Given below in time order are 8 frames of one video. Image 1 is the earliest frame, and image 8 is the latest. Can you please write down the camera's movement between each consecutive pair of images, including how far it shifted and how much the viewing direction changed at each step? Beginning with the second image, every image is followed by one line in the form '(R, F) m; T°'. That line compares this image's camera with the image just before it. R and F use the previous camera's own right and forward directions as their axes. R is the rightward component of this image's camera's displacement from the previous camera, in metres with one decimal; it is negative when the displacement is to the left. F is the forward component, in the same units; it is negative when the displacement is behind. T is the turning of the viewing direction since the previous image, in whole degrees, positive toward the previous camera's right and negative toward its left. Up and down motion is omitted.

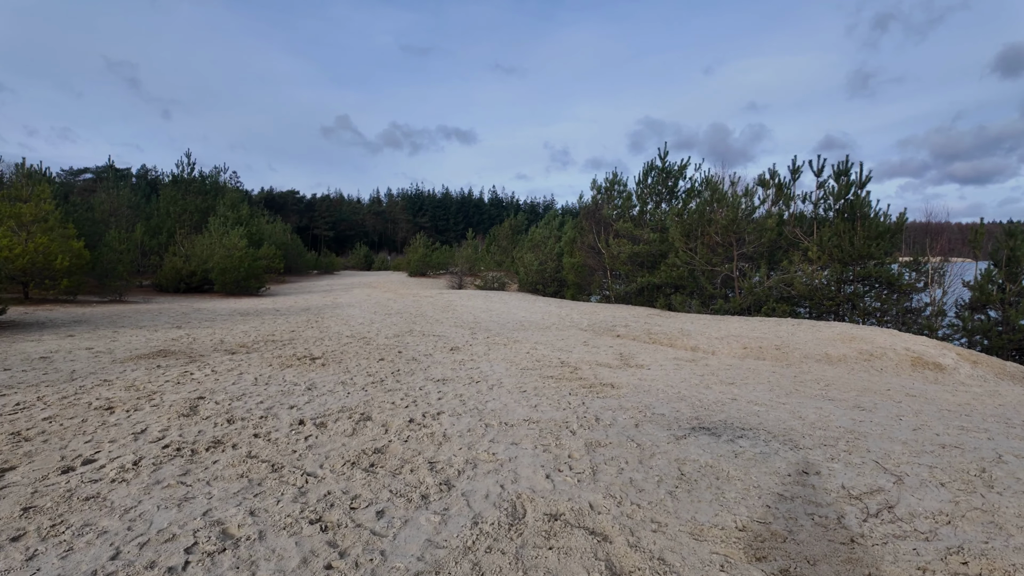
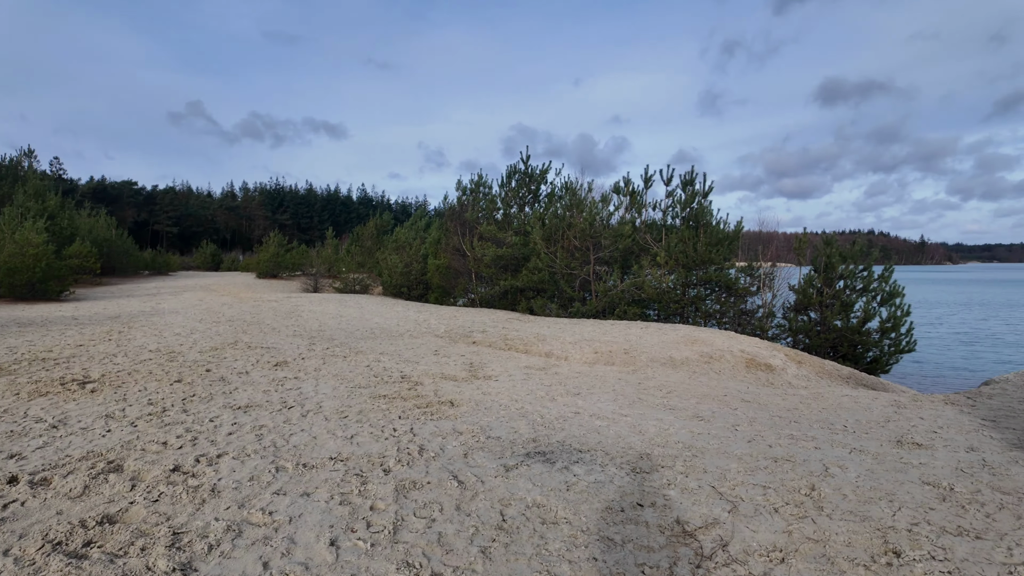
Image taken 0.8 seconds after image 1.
(+0.5, +0.7) m; +12°
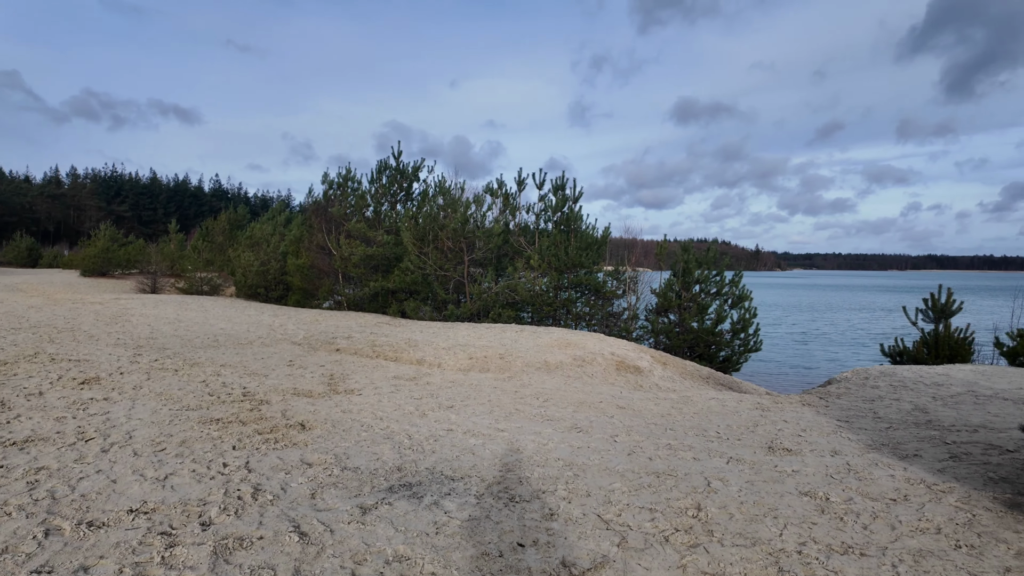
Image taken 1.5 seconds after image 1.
(+0.1, +0.6) m; +12°
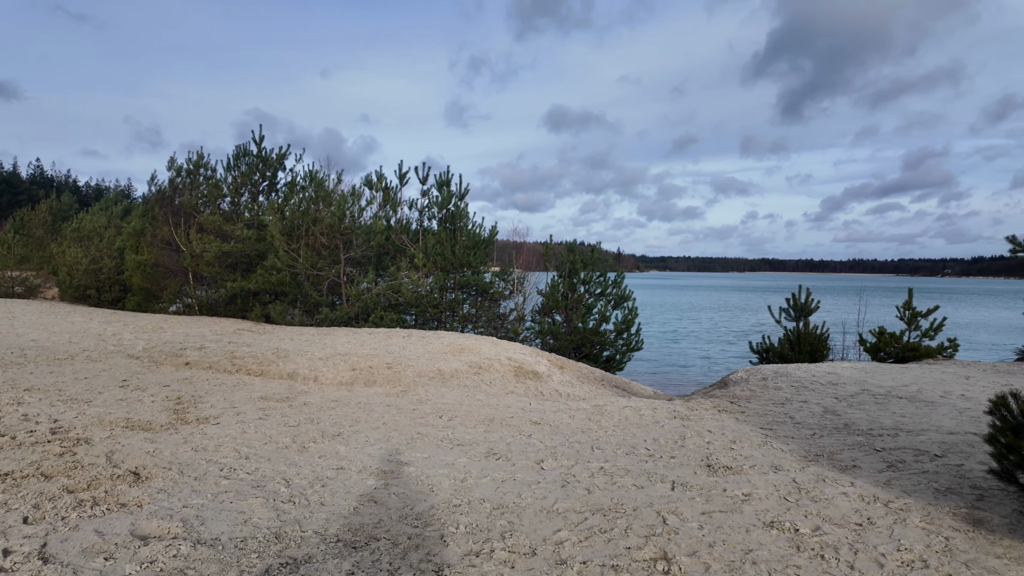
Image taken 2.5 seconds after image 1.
(-0.2, +0.9) m; +12°
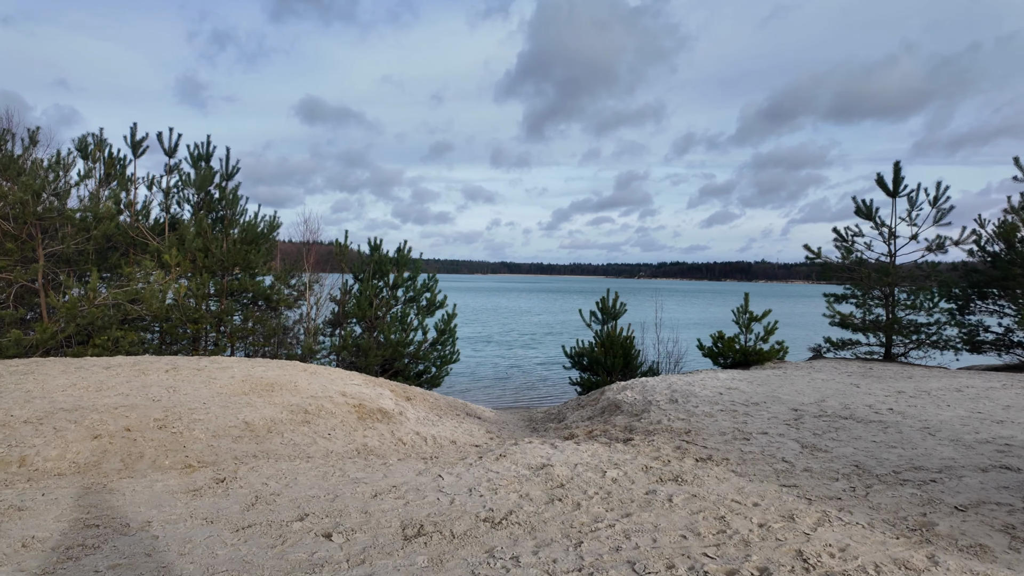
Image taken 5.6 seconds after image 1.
(-1.2, +2.5) m; +24°
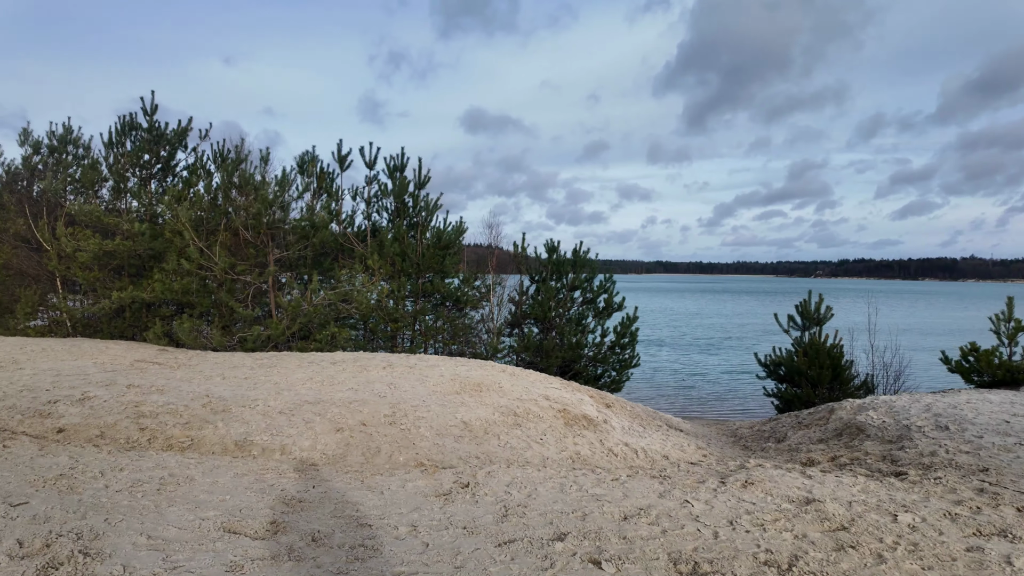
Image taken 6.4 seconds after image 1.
(-0.7, +0.3) m; -15°
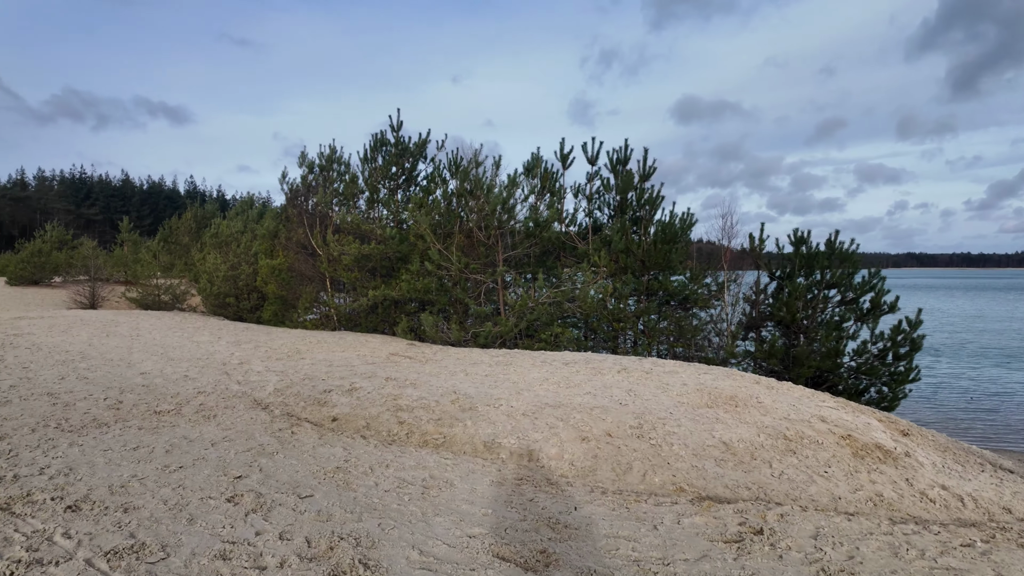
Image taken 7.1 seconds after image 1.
(-0.5, +0.6) m; -20°
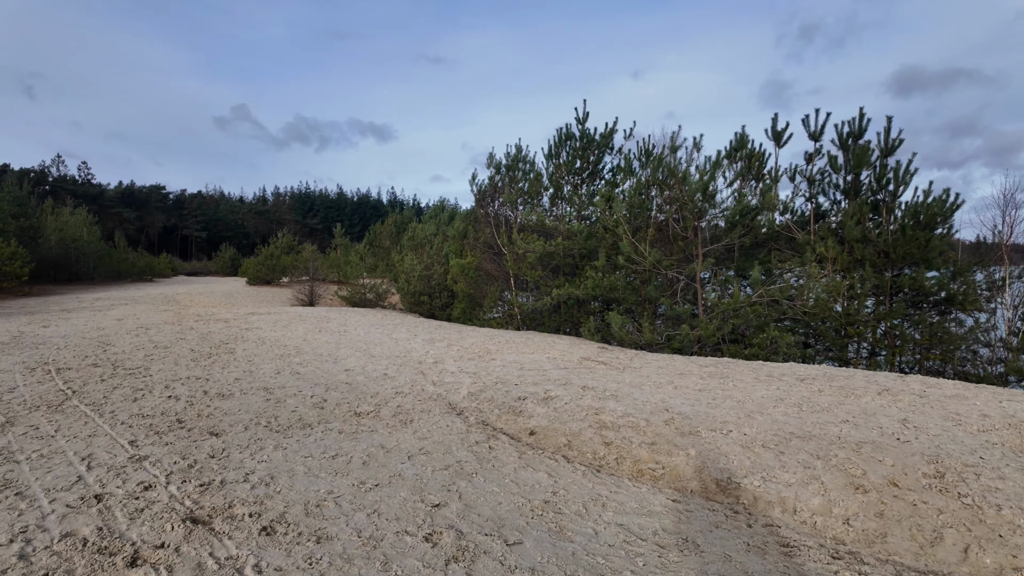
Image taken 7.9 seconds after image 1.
(-0.5, +0.9) m; -17°
